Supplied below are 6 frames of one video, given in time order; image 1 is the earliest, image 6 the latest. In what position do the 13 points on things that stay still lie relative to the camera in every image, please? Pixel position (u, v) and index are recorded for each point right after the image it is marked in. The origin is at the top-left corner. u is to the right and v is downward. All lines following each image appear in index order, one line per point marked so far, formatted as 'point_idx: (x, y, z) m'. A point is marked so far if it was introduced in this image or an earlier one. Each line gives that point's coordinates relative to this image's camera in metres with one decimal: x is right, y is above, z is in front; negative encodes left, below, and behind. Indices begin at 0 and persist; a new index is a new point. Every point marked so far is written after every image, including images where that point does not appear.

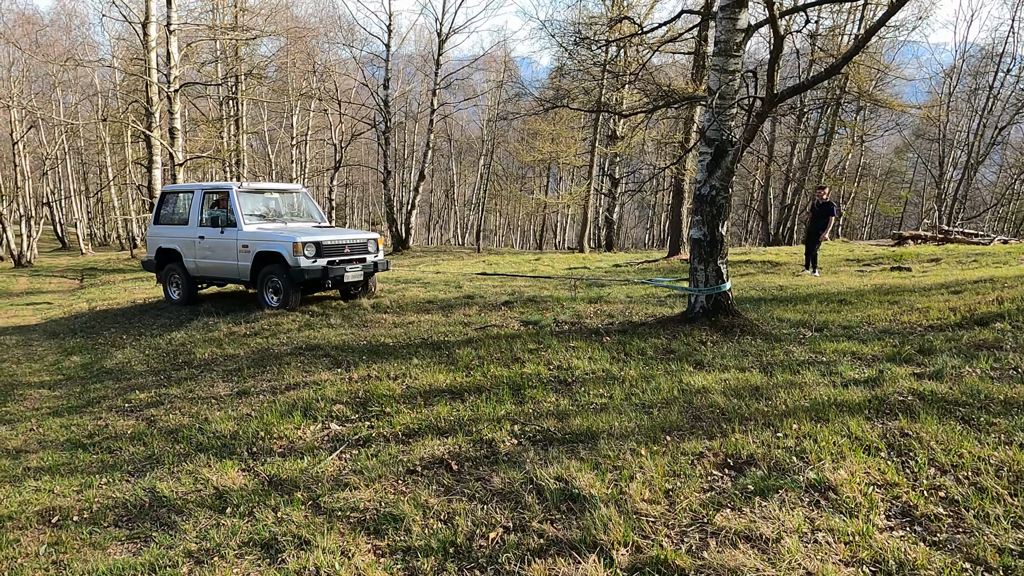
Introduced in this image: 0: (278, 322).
0: (-2.4, -0.4, +6.7) m
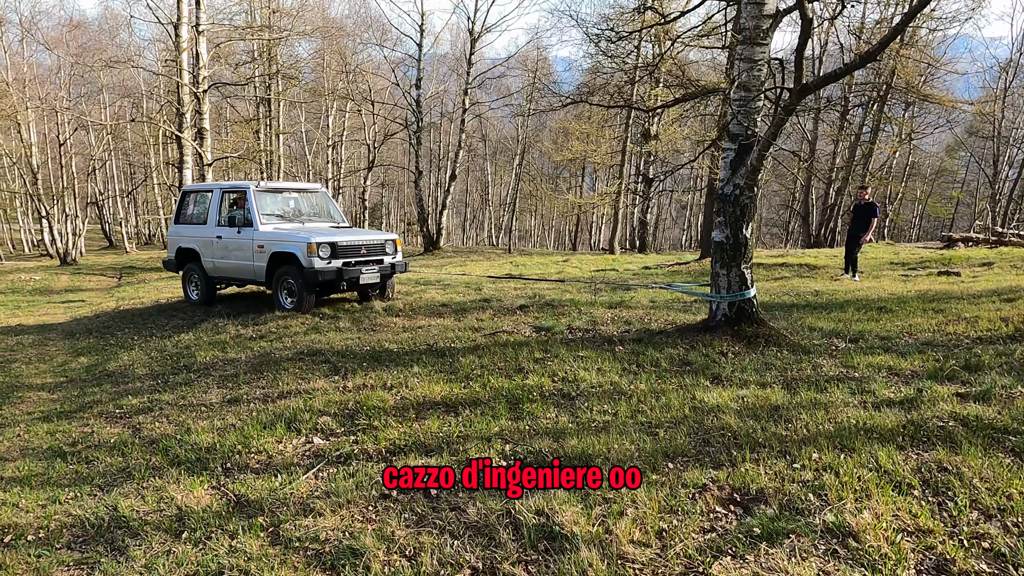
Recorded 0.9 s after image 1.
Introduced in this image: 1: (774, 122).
0: (-2.2, -0.4, +6.5) m
1: (+1.8, +1.1, +4.5) m
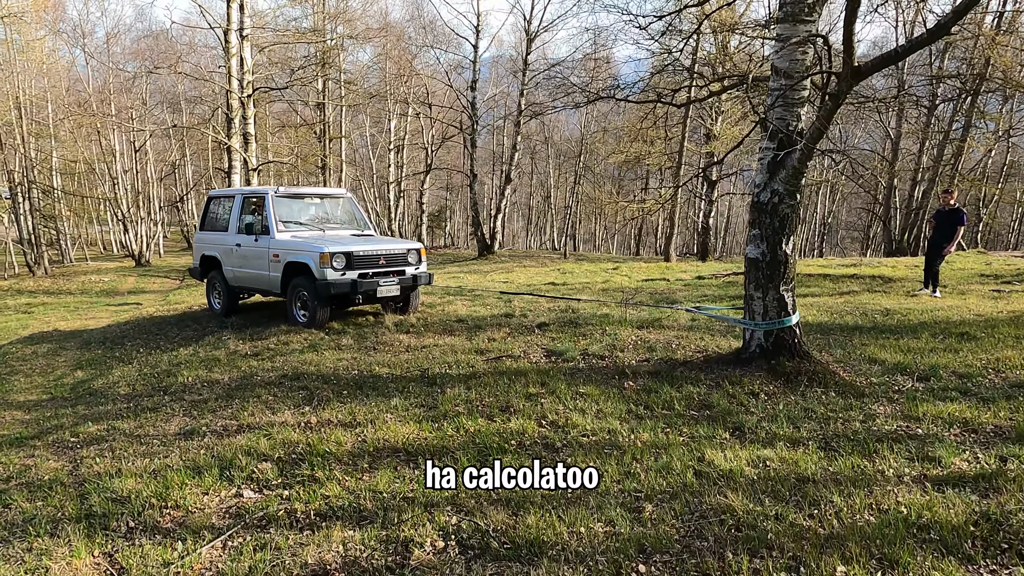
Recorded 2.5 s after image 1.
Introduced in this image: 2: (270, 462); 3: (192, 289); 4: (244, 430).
0: (-2.1, -0.5, +6.1) m
1: (+1.7, +1.0, +3.7) m
2: (-1.2, -0.9, +3.3) m
3: (-8.3, 0.0, +17.1) m
4: (-1.6, -0.8, +3.9) m
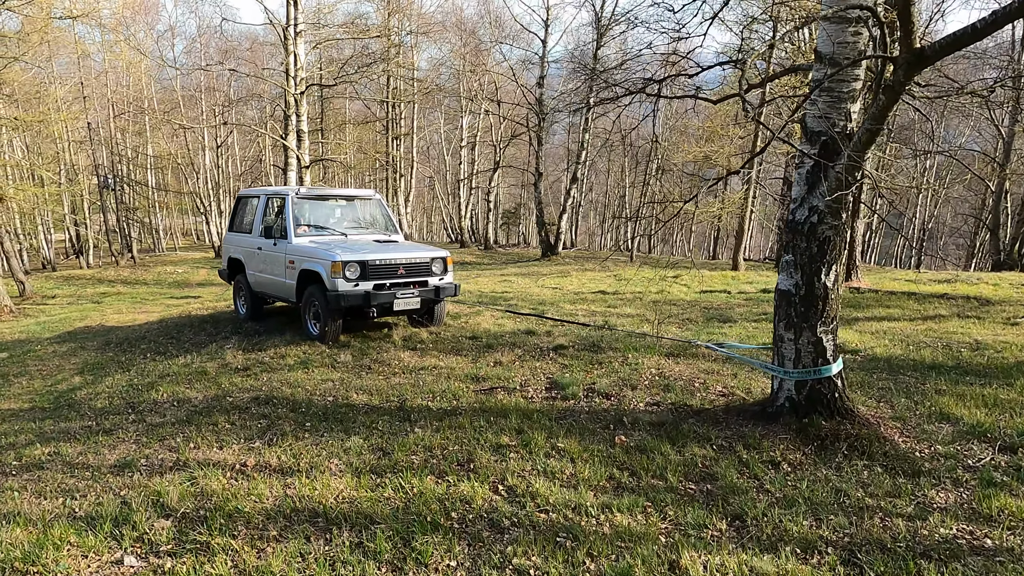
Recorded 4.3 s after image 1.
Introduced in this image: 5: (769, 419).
0: (-2.0, -0.6, +5.7) m
1: (+1.6, +0.8, +2.9) m
2: (-1.5, -1.0, +2.8) m
3: (-6.8, +0.1, +17.4) m
4: (-1.7, -0.9, +3.4) m
5: (+1.4, -0.7, +3.5) m
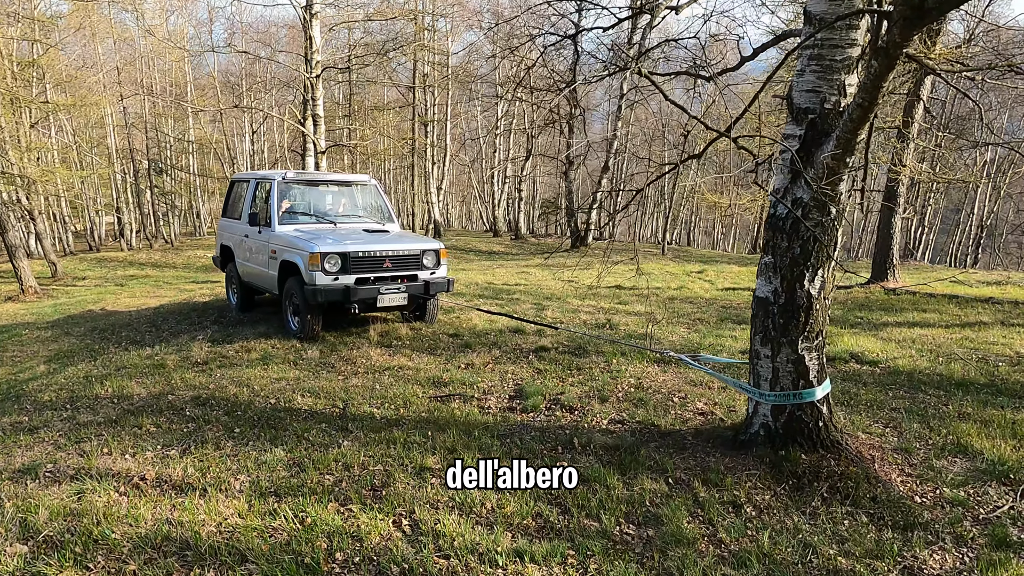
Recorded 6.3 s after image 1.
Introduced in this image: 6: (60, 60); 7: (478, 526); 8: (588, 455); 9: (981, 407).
0: (-2.1, -0.5, +5.4) m
1: (+1.2, +0.7, +2.4) m
2: (-1.8, -1.0, +2.5) m
3: (-6.2, +0.5, +17.3) m
4: (-2.1, -0.9, +3.1) m
5: (+1.0, -0.7, +3.0) m
6: (-13.4, +6.7, +19.6) m
7: (-0.1, -0.9, +2.5) m
8: (+0.4, -0.8, +3.0) m
9: (+2.9, -0.7, +4.0) m
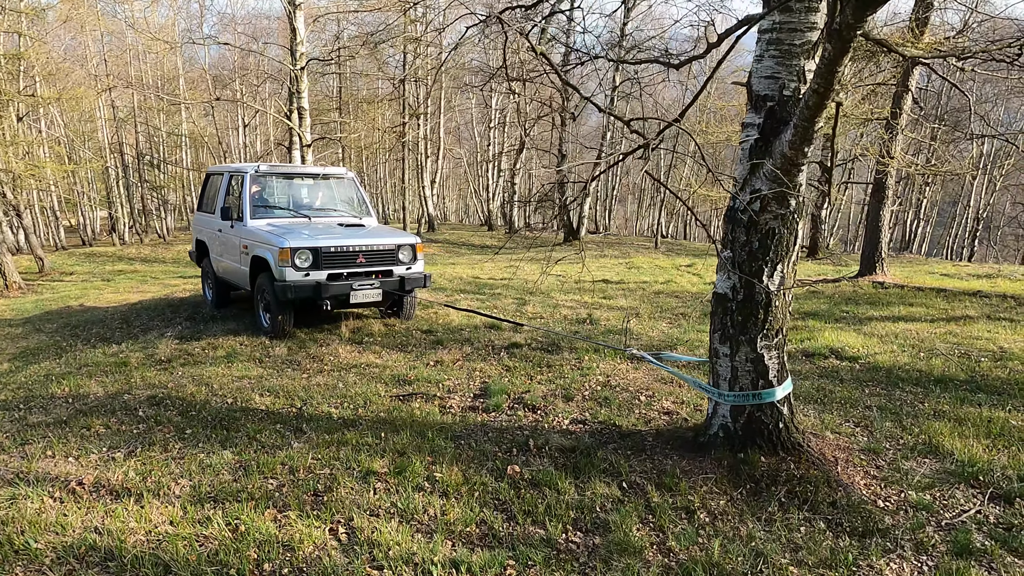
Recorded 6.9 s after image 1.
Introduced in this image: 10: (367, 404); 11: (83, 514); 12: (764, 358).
0: (-2.4, -0.5, +5.3) m
1: (+1.0, +0.7, +2.2) m
2: (-2.0, -1.0, +2.4) m
3: (-6.5, +0.6, +17.2) m
4: (-2.3, -0.9, +3.0) m
5: (+0.8, -0.7, +2.9) m
6: (-13.6, +6.9, +19.4) m
7: (-0.3, -0.9, +2.4) m
8: (+0.1, -0.7, +2.9) m
9: (+2.6, -0.7, +3.9) m
10: (-0.8, -0.7, +3.9) m
11: (-1.7, -0.9, +2.7) m
12: (+1.0, -0.3, +2.6) m
